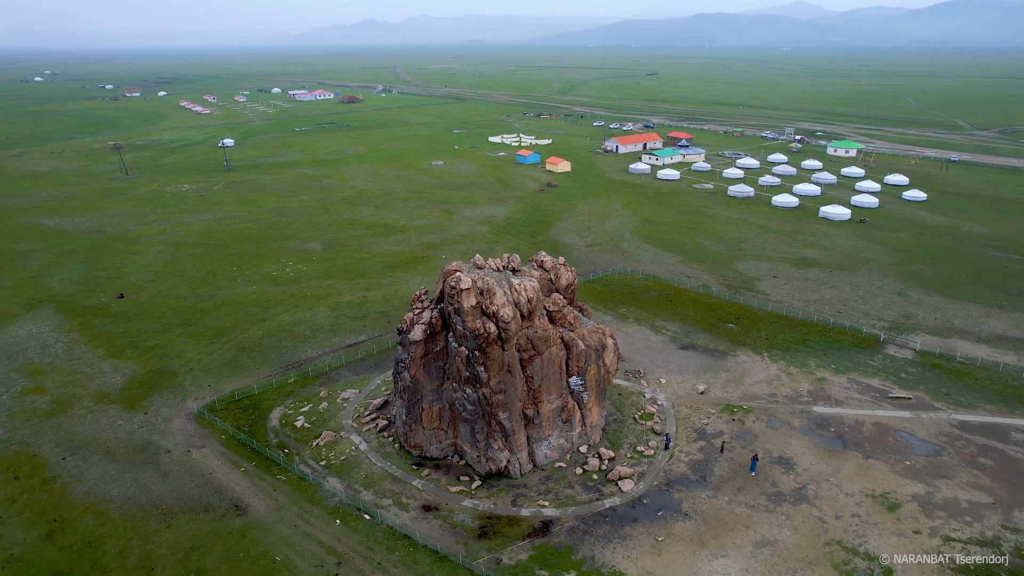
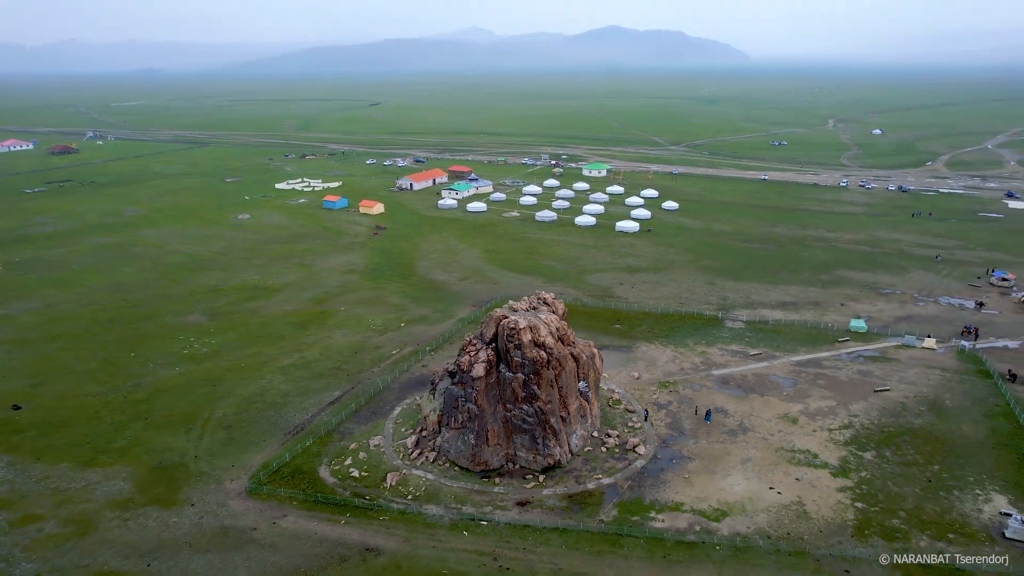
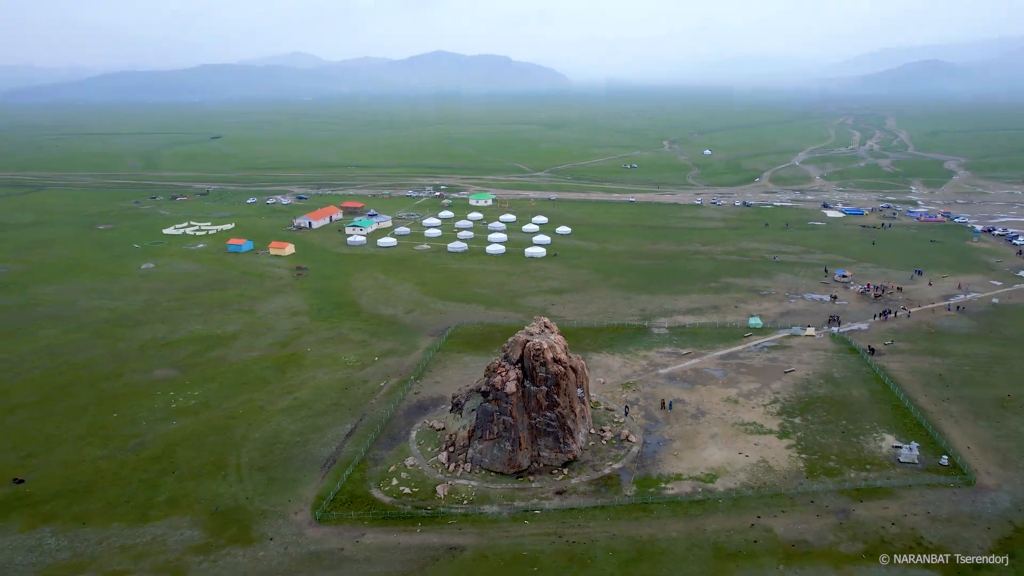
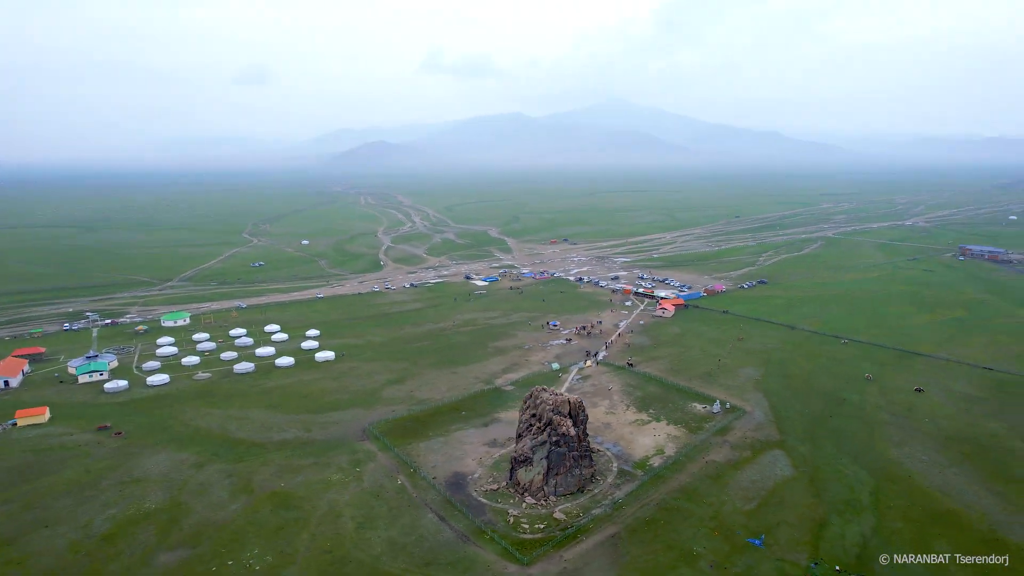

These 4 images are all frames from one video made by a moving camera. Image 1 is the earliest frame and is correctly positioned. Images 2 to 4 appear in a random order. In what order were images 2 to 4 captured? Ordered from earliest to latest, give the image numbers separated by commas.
2, 3, 4
